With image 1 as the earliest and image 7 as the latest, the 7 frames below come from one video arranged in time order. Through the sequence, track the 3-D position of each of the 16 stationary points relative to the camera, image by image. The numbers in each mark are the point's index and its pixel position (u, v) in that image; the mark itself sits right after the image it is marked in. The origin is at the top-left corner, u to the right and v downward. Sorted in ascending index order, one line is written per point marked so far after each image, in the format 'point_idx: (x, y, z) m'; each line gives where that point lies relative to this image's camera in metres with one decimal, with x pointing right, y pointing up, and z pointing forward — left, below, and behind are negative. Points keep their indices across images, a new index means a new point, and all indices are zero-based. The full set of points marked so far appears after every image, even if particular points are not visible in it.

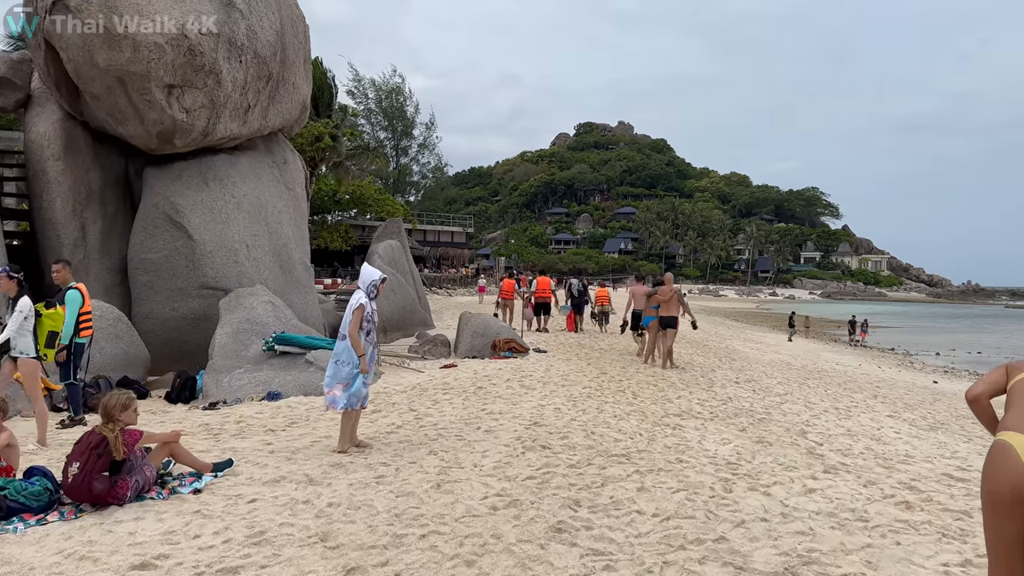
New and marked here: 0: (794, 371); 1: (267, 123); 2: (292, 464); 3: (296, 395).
0: (+4.9, -1.4, +13.4) m
1: (-3.4, +2.3, +10.7) m
2: (-1.3, -1.0, +4.5) m
3: (-1.9, -0.9, +6.9) m
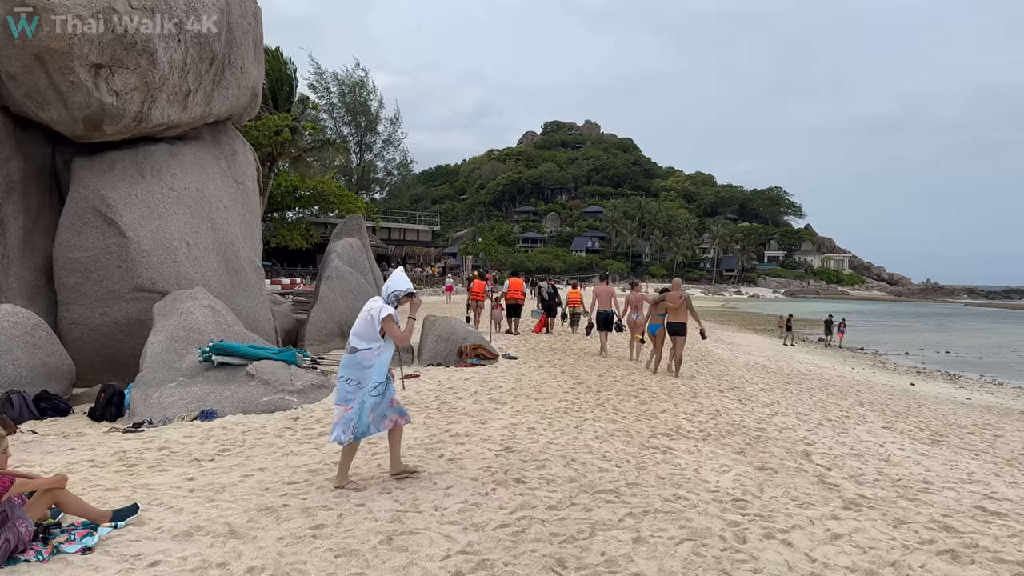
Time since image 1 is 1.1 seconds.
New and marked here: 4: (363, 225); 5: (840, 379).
0: (+4.3, -1.4, +12.9) m
1: (-3.8, +2.2, +9.8) m
2: (-1.4, -1.1, +3.7) m
3: (-2.2, -1.0, +6.1) m
4: (-2.6, +1.1, +13.7) m
5: (+6.1, -1.7, +14.5) m
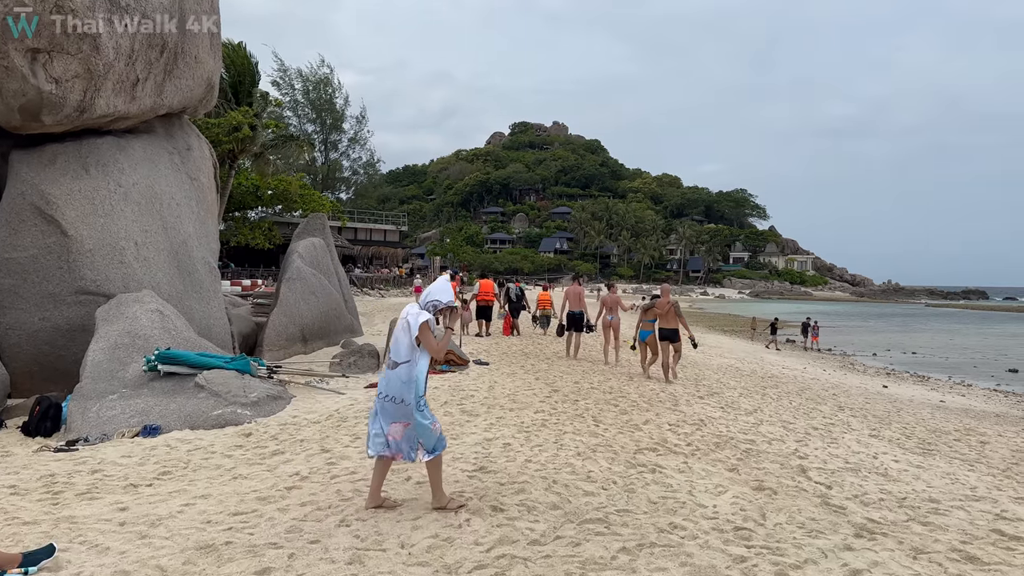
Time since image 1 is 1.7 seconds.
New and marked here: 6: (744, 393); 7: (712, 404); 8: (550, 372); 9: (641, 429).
0: (+3.9, -1.5, +12.6) m
1: (-4.1, +2.2, +9.2) m
2: (-1.5, -1.1, +3.2) m
3: (-2.4, -1.0, +5.5) m
4: (-3.1, +1.1, +13.1) m
5: (+5.6, -1.7, +14.3) m
6: (+2.9, -1.3, +9.7) m
7: (+2.0, -1.2, +7.7) m
8: (+0.4, -0.9, +8.6) m
9: (+0.9, -1.0, +5.6) m
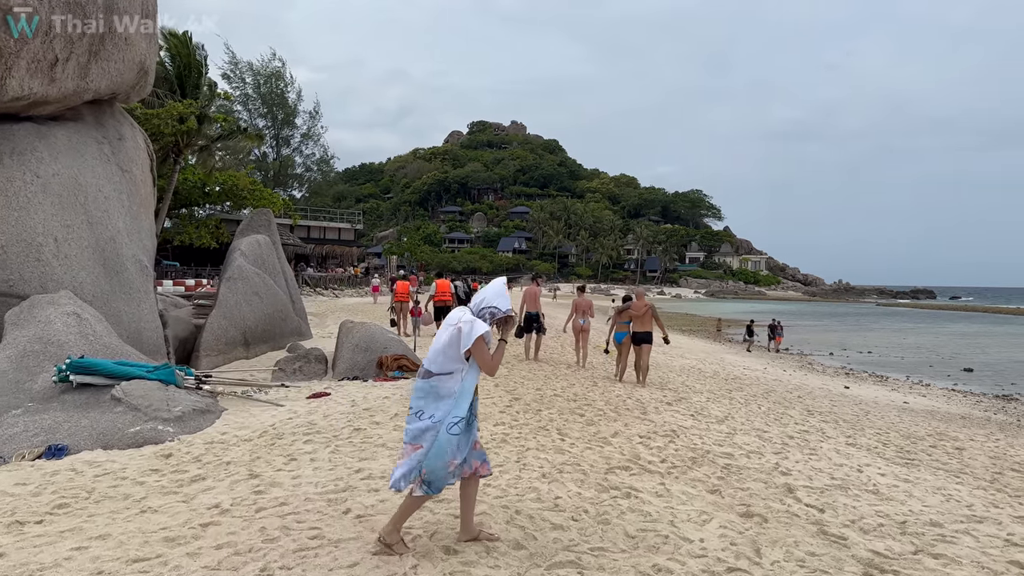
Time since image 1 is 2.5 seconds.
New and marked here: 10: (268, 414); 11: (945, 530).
0: (+3.2, -1.5, +12.3) m
1: (-4.6, +2.2, +8.4) m
2: (-1.7, -1.1, +2.6) m
3: (-2.6, -1.0, +4.9) m
4: (-3.8, +1.1, +12.4) m
5: (+4.8, -1.7, +14.1) m
6: (+2.4, -1.3, +9.3) m
7: (+1.6, -1.2, +7.3) m
8: (0.0, -0.9, +8.1) m
9: (+0.7, -1.0, +5.1) m
10: (-1.8, -0.9, +5.7) m
11: (+2.1, -1.2, +3.8) m
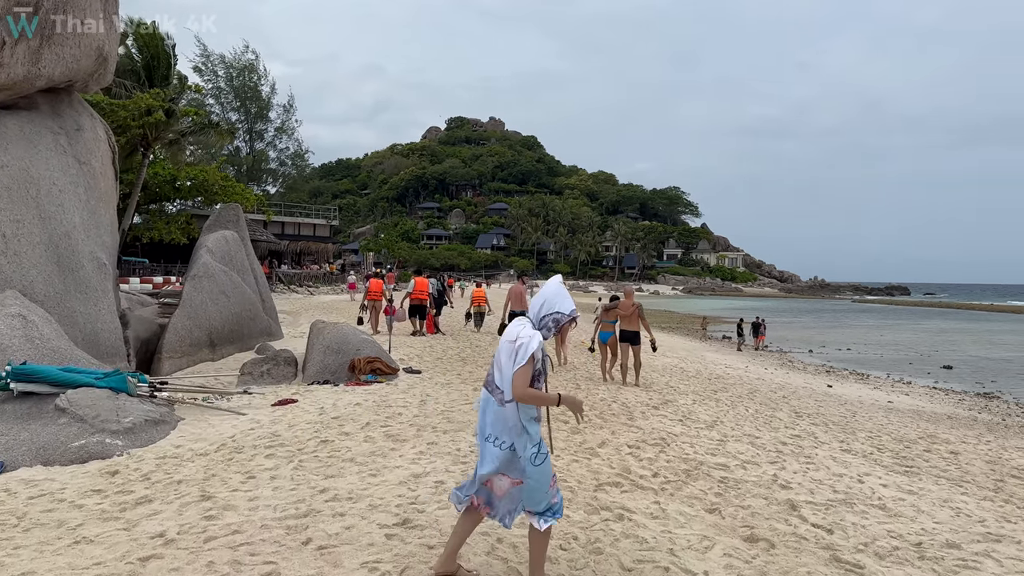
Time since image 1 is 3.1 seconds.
0: (+2.9, -1.4, +12.0) m
1: (-4.8, +2.2, +7.9) m
2: (-1.7, -1.1, +2.2) m
3: (-2.7, -1.0, +4.4) m
4: (-4.1, +1.1, +11.9) m
5: (+4.5, -1.7, +13.9) m
6: (+2.1, -1.3, +9.0) m
7: (+1.4, -1.1, +6.9) m
8: (-0.2, -0.9, +7.7) m
9: (+0.5, -1.0, +4.8) m
10: (-1.9, -0.9, +5.2) m
11: (+2.1, -1.2, +3.5) m
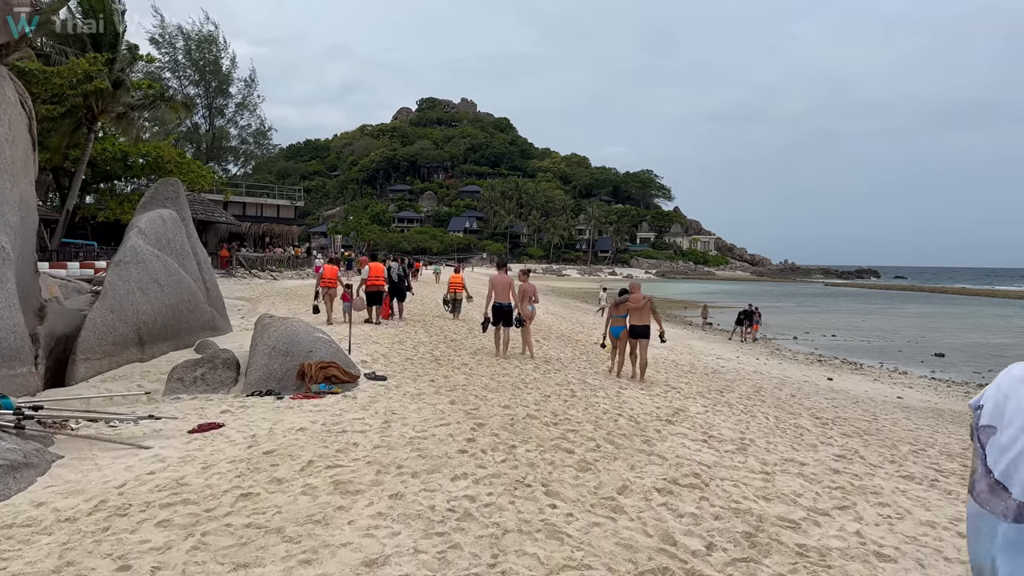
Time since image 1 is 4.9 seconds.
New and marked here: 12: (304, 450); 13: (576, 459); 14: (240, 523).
0: (+2.6, -1.3, +10.8) m
1: (-5.0, +2.3, +6.4) m
2: (-1.7, -1.1, +0.9) m
3: (-2.8, -1.0, +3.0) m
4: (-4.4, +1.3, +10.4) m
5: (+4.1, -1.5, +12.7) m
6: (+2.0, -1.2, +7.8) m
7: (+1.3, -1.1, +5.7) m
8: (-0.4, -0.8, +6.4) m
9: (+0.5, -1.0, +3.5) m
10: (-2.0, -0.9, +3.9) m
11: (+2.1, -1.2, +2.3) m
12: (-1.1, -0.9, +4.2) m
13: (+0.4, -1.0, +4.4) m
14: (-1.1, -0.9, +3.2) m
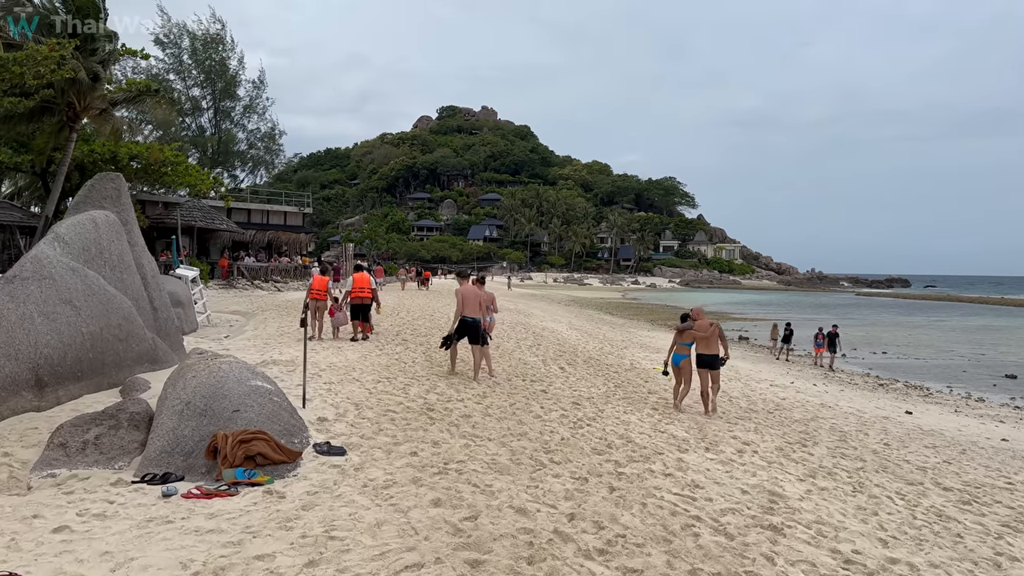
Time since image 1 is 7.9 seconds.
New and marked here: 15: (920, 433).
0: (+2.8, -1.5, +8.7) m
1: (-4.9, +2.1, +4.4) m
2: (-1.7, -1.2, -1.2) m
3: (-2.7, -1.1, +1.0) m
4: (-4.2, +1.1, +8.5) m
5: (+4.4, -1.7, +10.5) m
6: (+2.1, -1.4, +5.6) m
7: (+1.4, -1.2, +3.6) m
8: (-0.3, -1.0, +4.4) m
9: (+0.5, -1.1, +1.4) m
10: (-1.9, -1.0, +1.8) m
11: (+2.1, -1.3, +0.2) m
12: (-1.1, -1.0, +2.1) m
13: (+0.4, -1.1, +2.3) m
14: (-1.1, -1.1, +1.1) m
15: (+5.2, -1.8, +9.9) m
